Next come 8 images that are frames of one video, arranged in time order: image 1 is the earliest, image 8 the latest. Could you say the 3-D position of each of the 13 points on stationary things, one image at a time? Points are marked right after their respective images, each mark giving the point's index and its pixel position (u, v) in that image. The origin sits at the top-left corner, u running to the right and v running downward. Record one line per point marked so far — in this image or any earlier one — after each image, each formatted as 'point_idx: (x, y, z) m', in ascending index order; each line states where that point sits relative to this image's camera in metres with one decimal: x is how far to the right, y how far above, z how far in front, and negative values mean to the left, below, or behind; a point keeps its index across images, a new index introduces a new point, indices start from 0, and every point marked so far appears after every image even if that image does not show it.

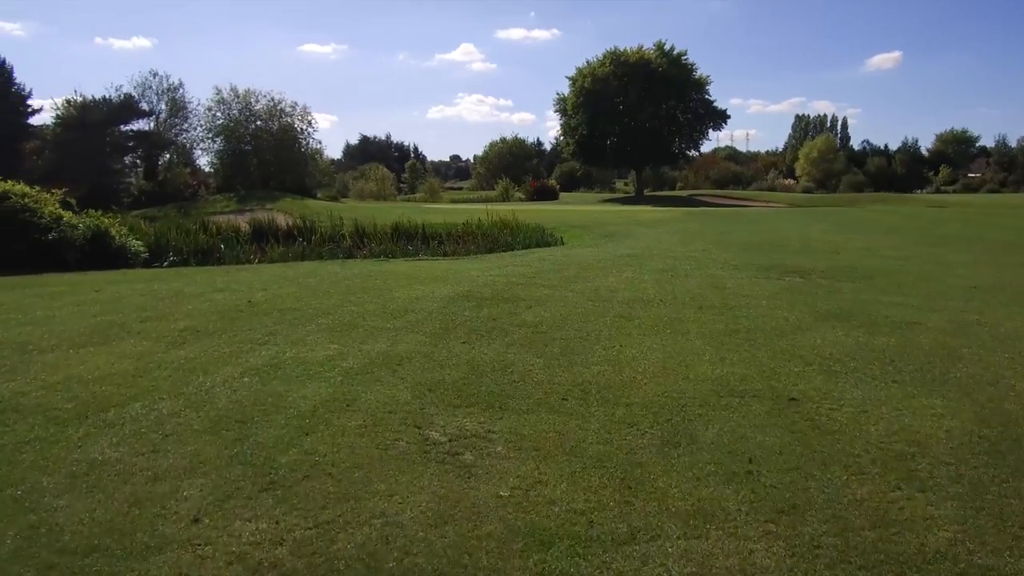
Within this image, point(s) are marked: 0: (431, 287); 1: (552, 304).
0: (-0.9, 0.0, +10.1) m
1: (+0.4, -0.2, +8.9) m
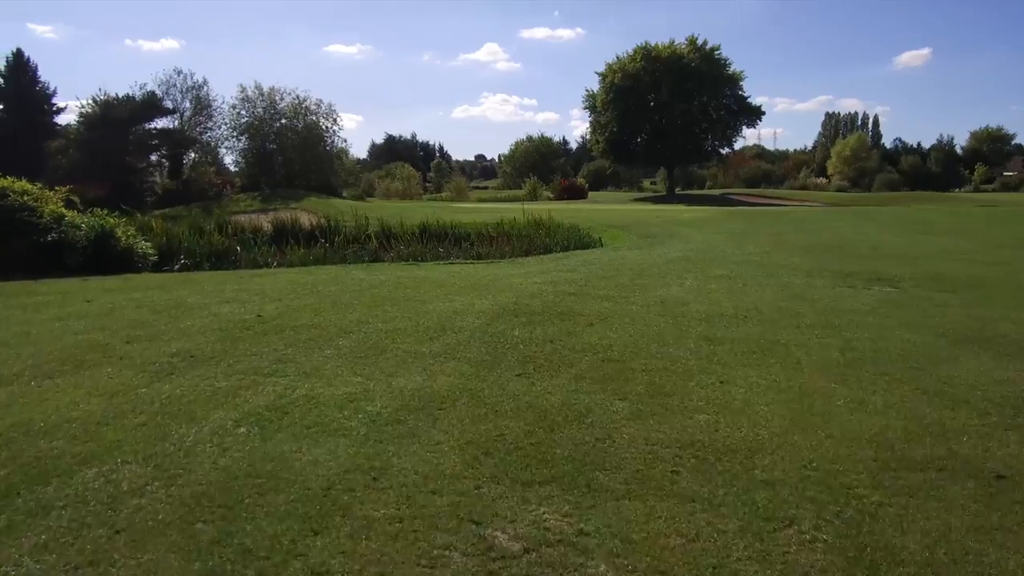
0: (-0.4, -0.1, +8.7) m
1: (+0.9, -0.3, +7.5) m
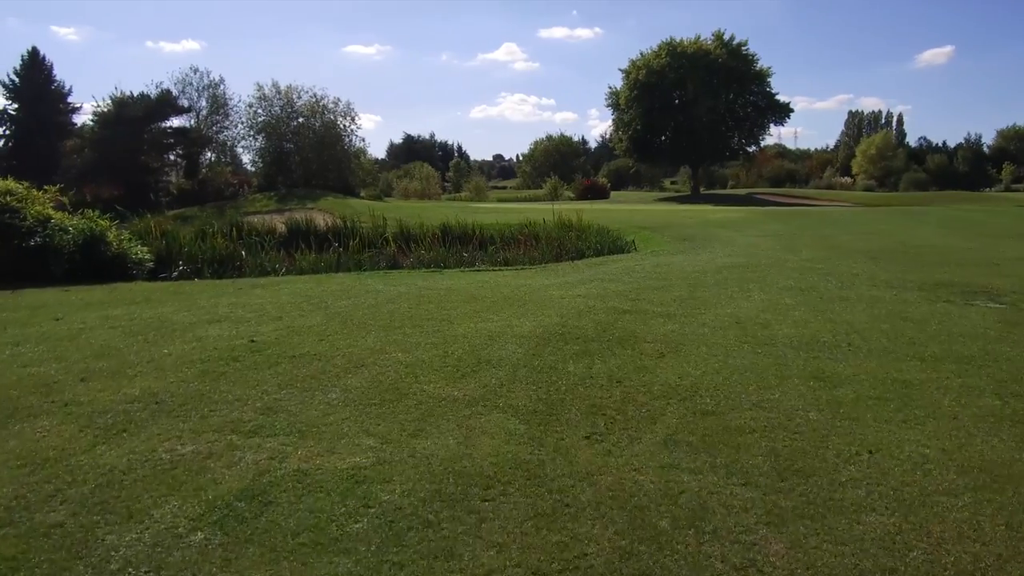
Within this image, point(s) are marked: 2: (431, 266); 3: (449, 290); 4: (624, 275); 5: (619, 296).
0: (0.0, -0.3, +7.3) m
1: (+1.3, -0.4, +6.0) m
2: (-1.3, +0.3, +14.1) m
3: (-0.7, 0.0, +9.4) m
4: (+1.5, +0.2, +11.6) m
5: (+1.1, -0.1, +8.9) m
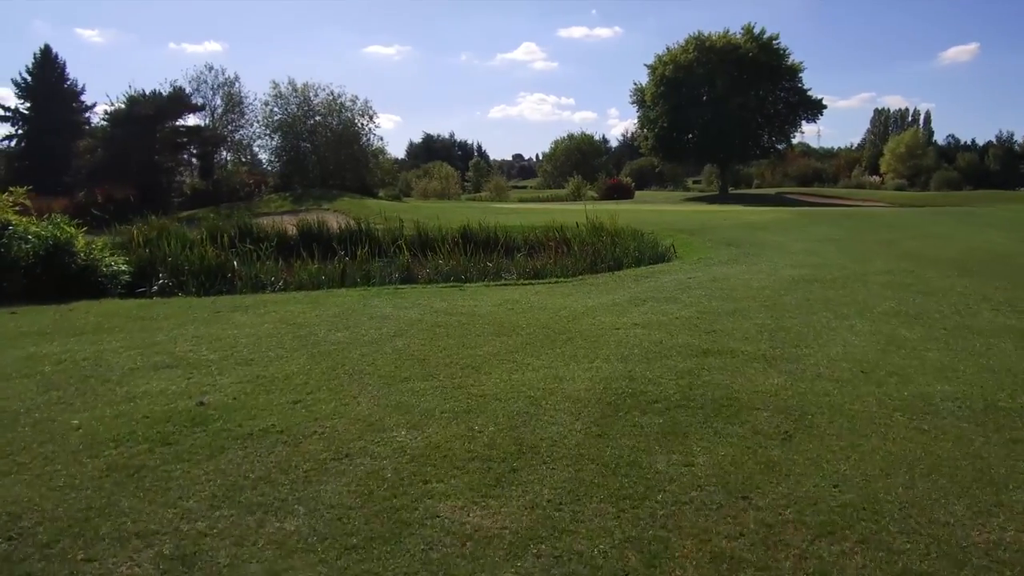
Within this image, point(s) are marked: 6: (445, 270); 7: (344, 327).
0: (+0.3, -0.5, +5.4) m
1: (+1.5, -0.7, +4.1) m
2: (-0.9, +0.1, +12.3) m
3: (-0.4, -0.3, +7.6) m
4: (+1.9, 0.0, +9.7) m
5: (+1.4, -0.3, +7.1) m
6: (-1.0, +0.3, +12.5) m
7: (-1.4, -0.3, +7.0) m
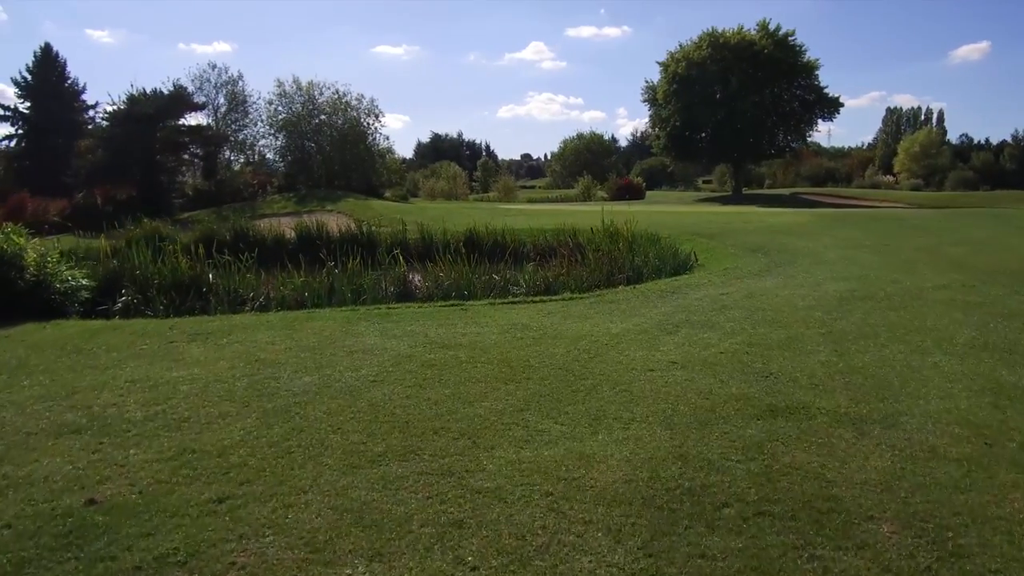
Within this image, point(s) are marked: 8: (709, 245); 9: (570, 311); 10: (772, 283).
0: (+0.3, -0.7, +4.1) m
1: (+1.6, -0.9, +2.8) m
2: (-0.8, -0.1, +11.0) m
3: (-0.3, -0.5, +6.3) m
4: (+2.0, -0.2, +8.3) m
5: (+1.5, -0.5, +5.7) m
6: (-0.9, +0.1, +11.2) m
7: (-1.3, -0.5, +5.7) m
8: (+4.4, +1.0, +18.9) m
9: (+0.6, -0.2, +8.6) m
10: (+3.4, +0.1, +10.9) m
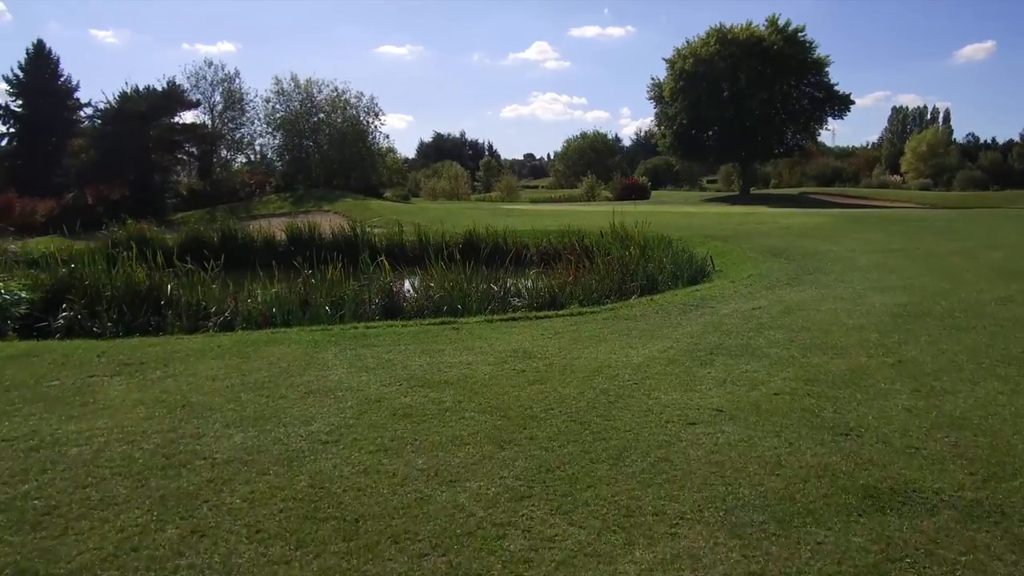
0: (+0.3, -0.8, +2.8) m
1: (+1.6, -1.0, +1.5) m
2: (-0.8, -0.3, +9.6) m
3: (-0.3, -0.6, +5.0) m
4: (+2.0, -0.4, +7.0) m
5: (+1.5, -0.7, +4.4) m
6: (-0.9, -0.1, +9.9) m
7: (-1.3, -0.7, +4.4) m
8: (+4.5, +0.8, +17.6) m
9: (+0.6, -0.4, +7.3) m
10: (+3.4, -0.1, +9.6) m
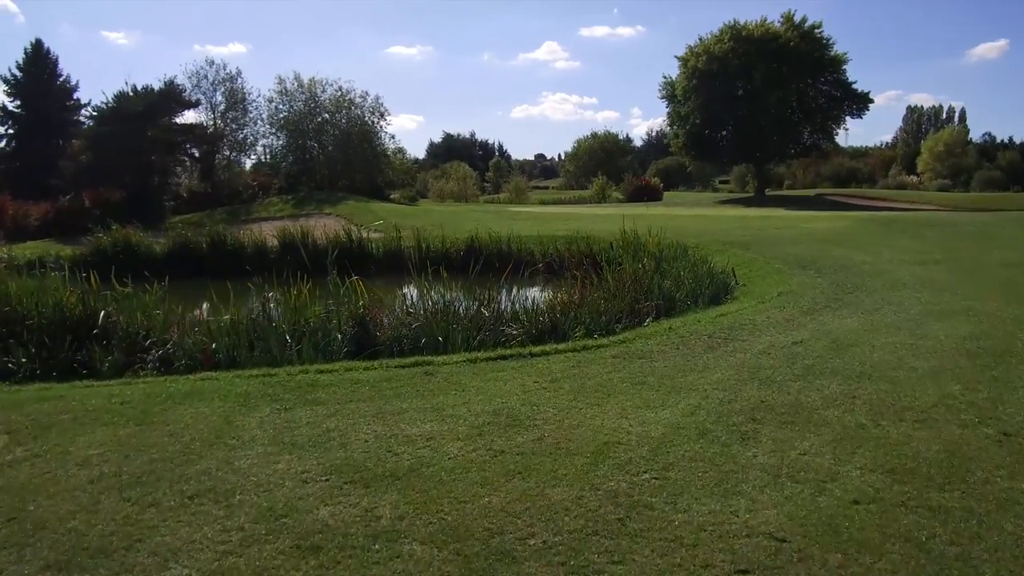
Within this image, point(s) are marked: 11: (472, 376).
0: (+0.1, -1.1, +1.4) m
1: (+1.4, -1.3, 0.0) m
2: (-0.8, -0.5, +8.2) m
3: (-0.5, -0.9, +3.5) m
4: (+1.9, -0.6, +5.6) m
5: (+1.4, -0.9, +3.0) m
6: (-0.9, -0.3, +8.5) m
7: (-1.5, -0.9, +3.0) m
8: (+4.5, +0.6, +16.1) m
9: (+0.5, -0.6, +5.8) m
10: (+3.3, -0.3, +8.1) m
11: (-0.3, -0.6, +6.0) m
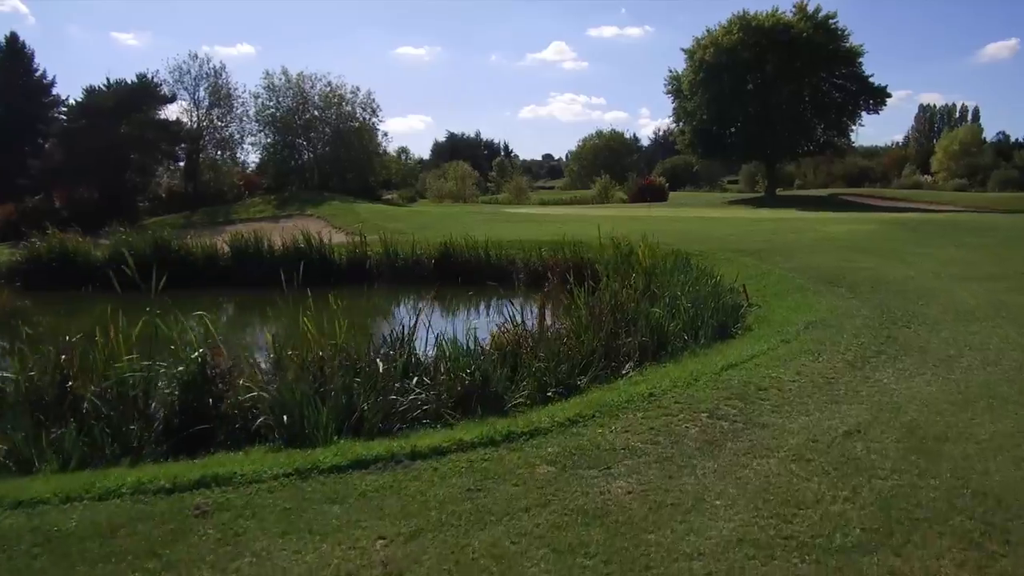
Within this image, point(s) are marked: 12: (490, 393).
0: (-0.5, -1.4, -1.3) m
1: (+0.7, -1.6, -2.7) m
2: (-1.5, -0.8, +5.5) m
3: (-1.1, -1.1, +0.8) m
4: (+1.2, -0.9, +2.8) m
5: (+0.7, -1.2, +0.3) m
6: (-1.6, -0.6, +5.8) m
7: (-2.2, -1.2, +0.3) m
8: (+3.9, +0.3, +13.4) m
9: (-0.1, -0.9, +3.2) m
10: (+2.7, -0.6, +5.4) m
11: (-0.9, -0.9, +3.3) m
12: (-0.1, -0.7, +6.4) m
